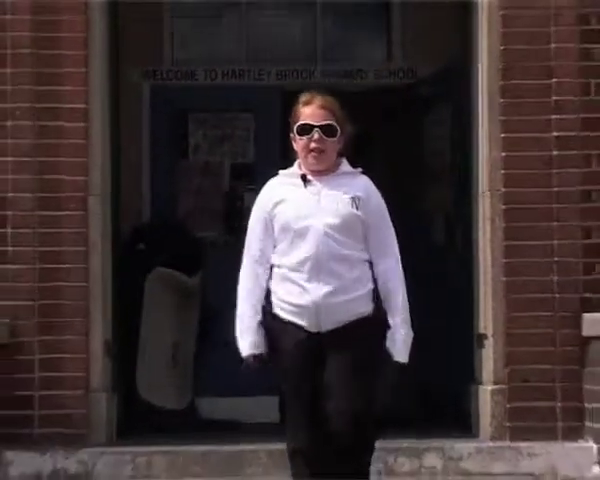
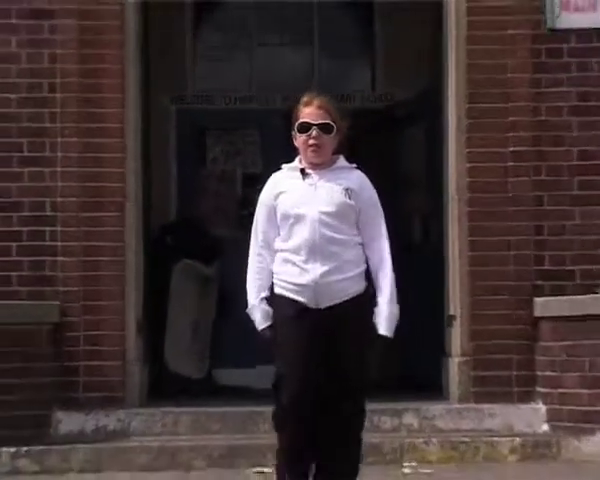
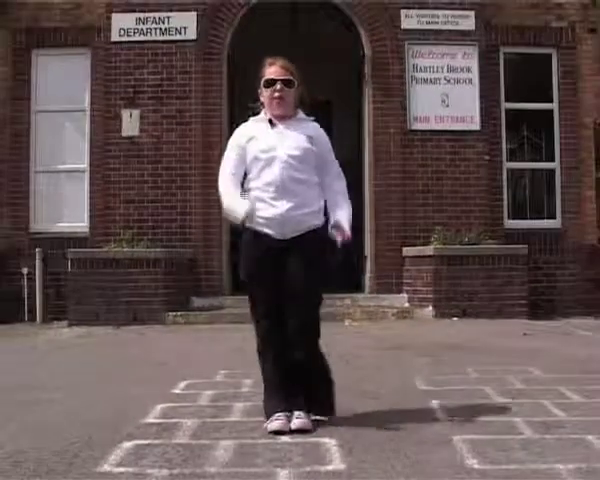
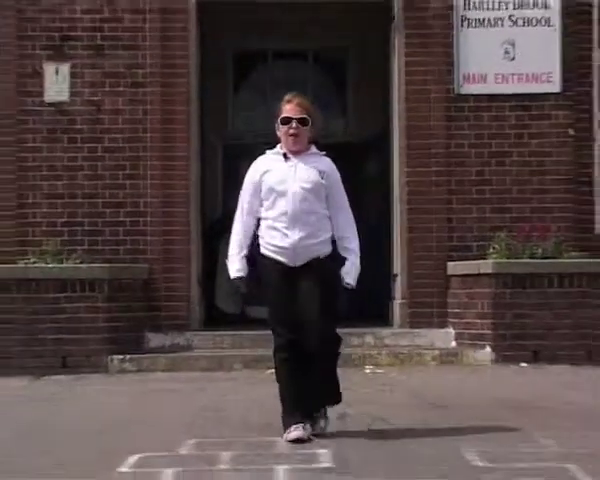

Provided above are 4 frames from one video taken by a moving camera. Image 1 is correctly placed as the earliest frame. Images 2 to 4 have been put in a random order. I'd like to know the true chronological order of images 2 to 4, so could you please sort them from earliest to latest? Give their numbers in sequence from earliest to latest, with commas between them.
2, 4, 3
